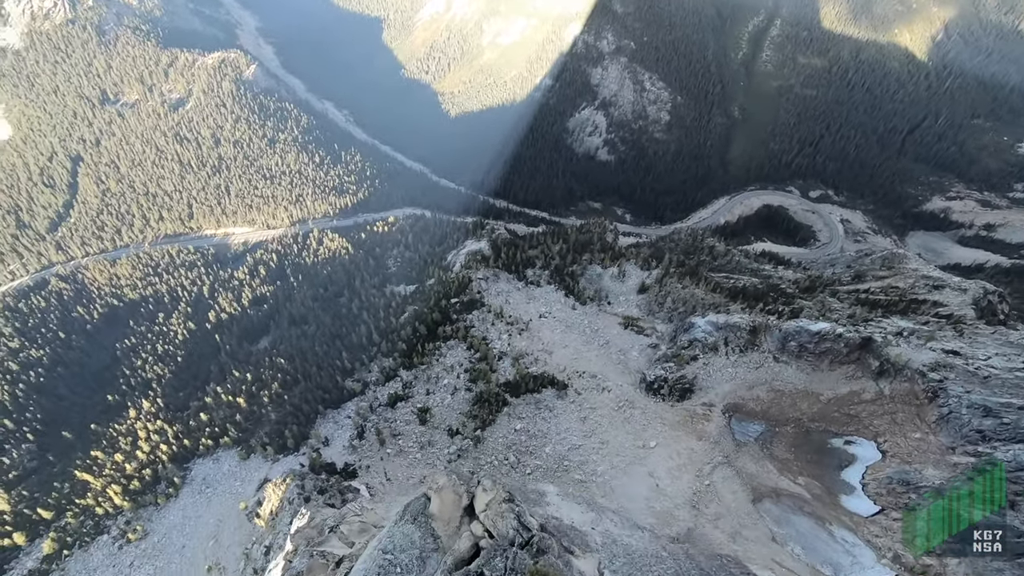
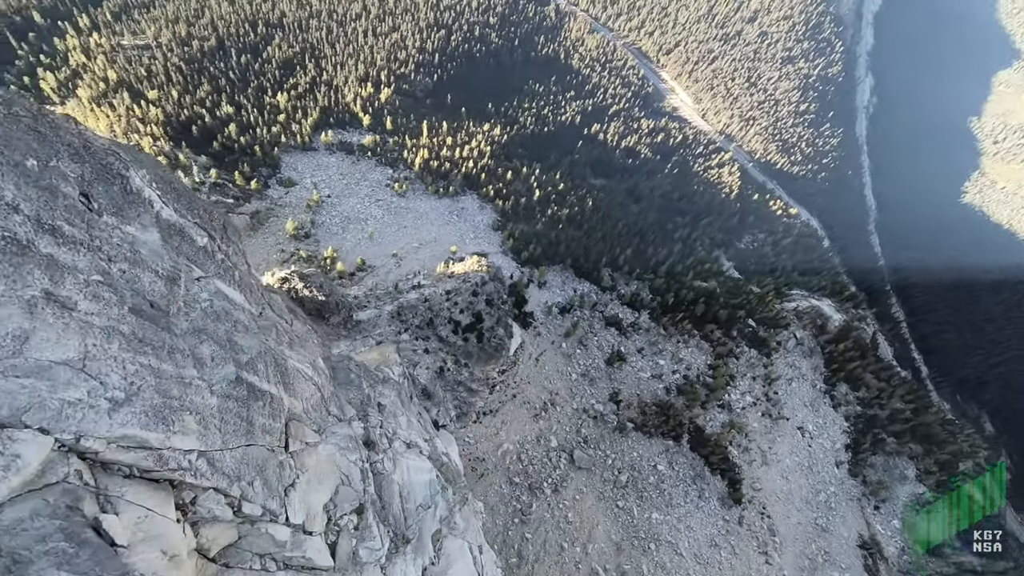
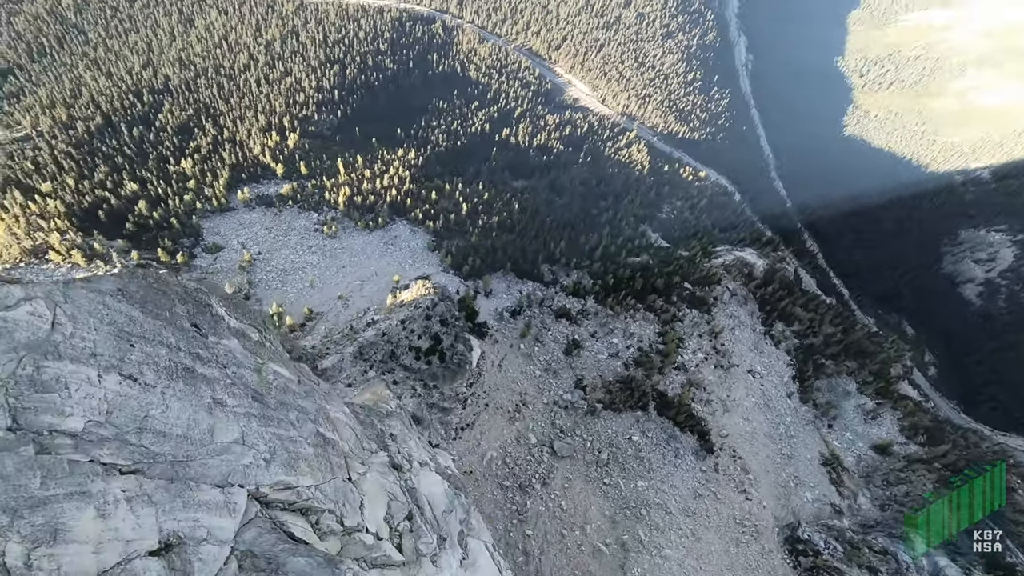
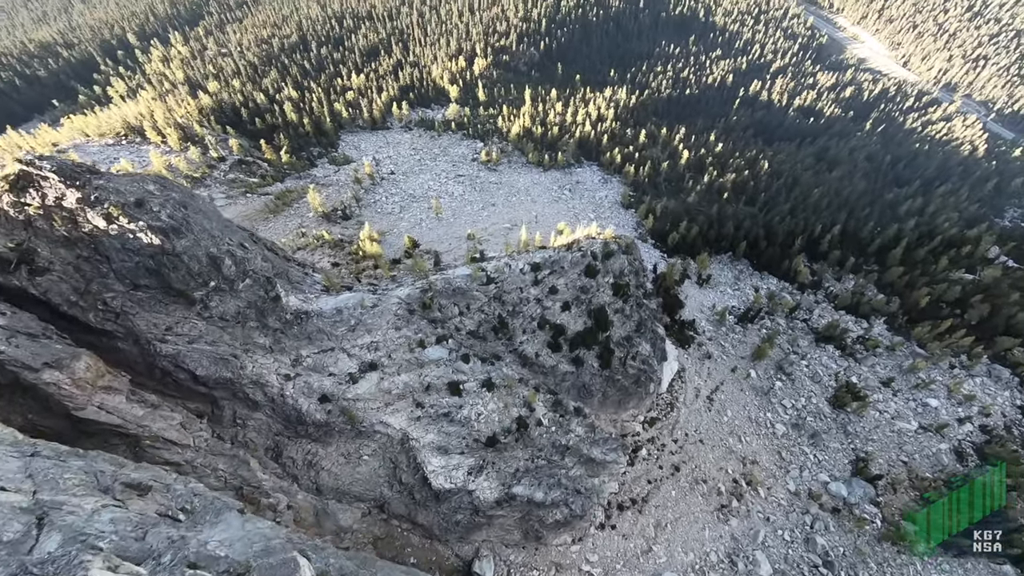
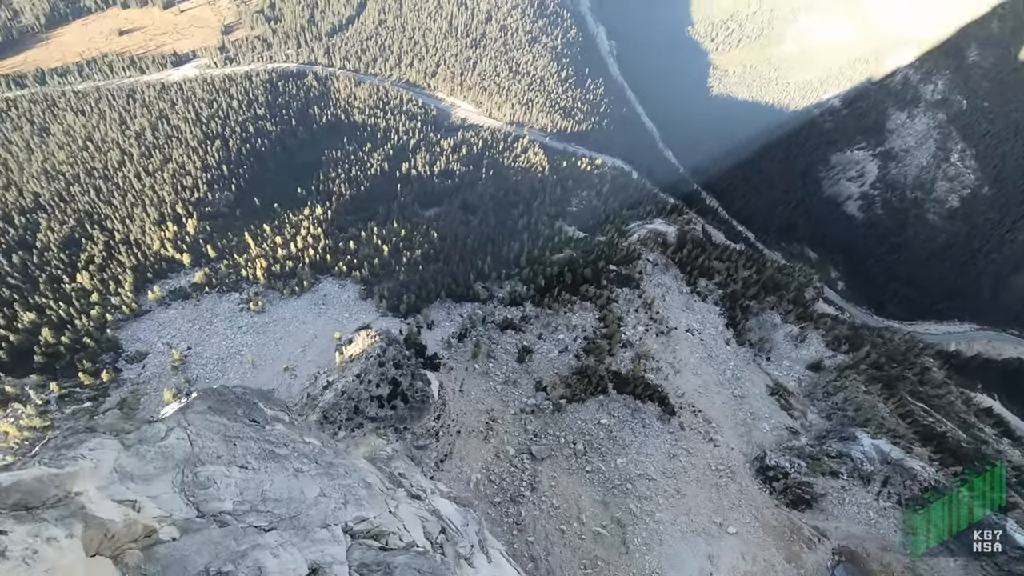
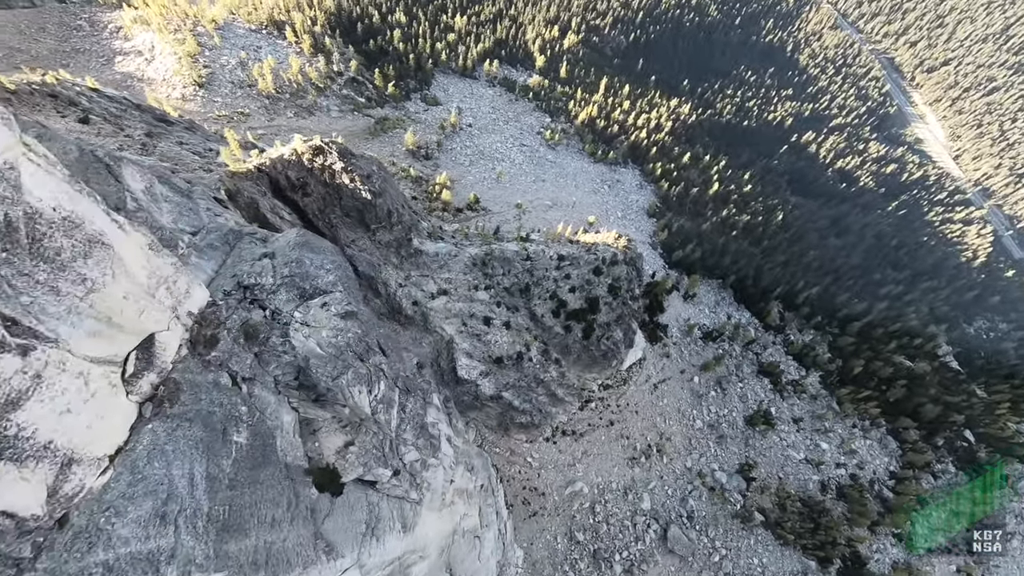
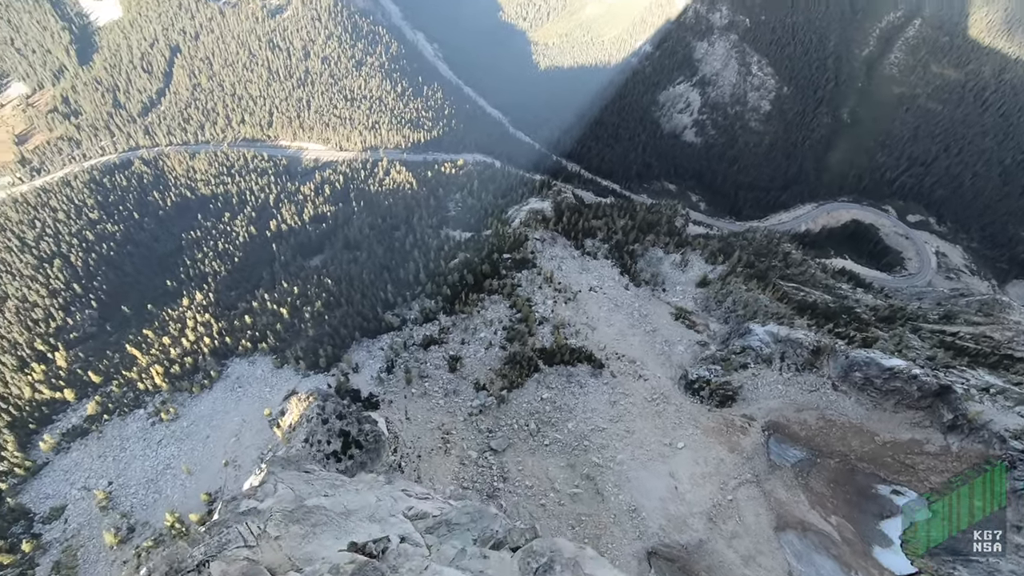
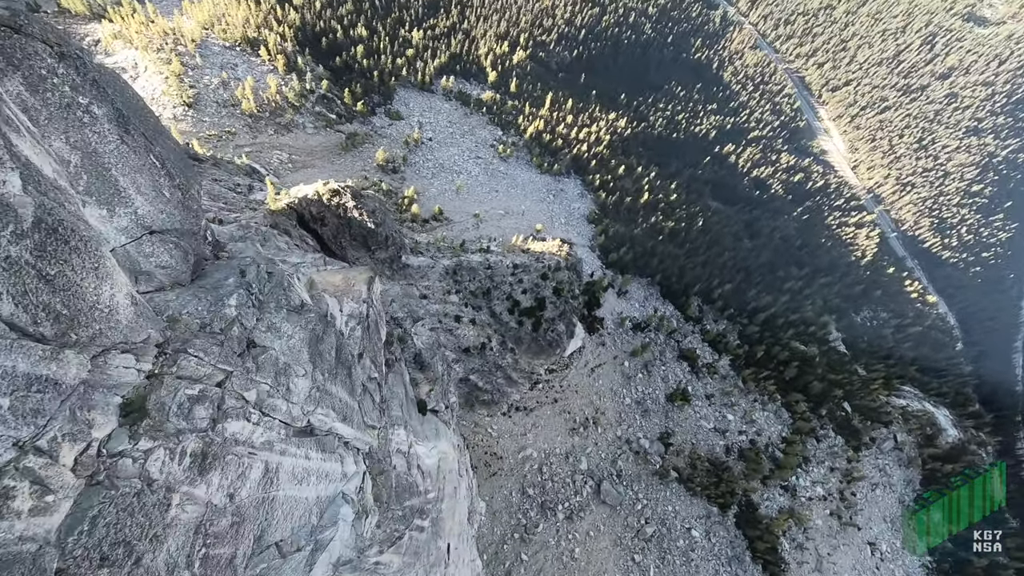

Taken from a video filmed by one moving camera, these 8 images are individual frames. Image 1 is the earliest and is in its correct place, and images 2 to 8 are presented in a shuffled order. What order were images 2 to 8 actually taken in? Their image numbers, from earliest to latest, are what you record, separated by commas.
7, 5, 3, 2, 8, 6, 4
